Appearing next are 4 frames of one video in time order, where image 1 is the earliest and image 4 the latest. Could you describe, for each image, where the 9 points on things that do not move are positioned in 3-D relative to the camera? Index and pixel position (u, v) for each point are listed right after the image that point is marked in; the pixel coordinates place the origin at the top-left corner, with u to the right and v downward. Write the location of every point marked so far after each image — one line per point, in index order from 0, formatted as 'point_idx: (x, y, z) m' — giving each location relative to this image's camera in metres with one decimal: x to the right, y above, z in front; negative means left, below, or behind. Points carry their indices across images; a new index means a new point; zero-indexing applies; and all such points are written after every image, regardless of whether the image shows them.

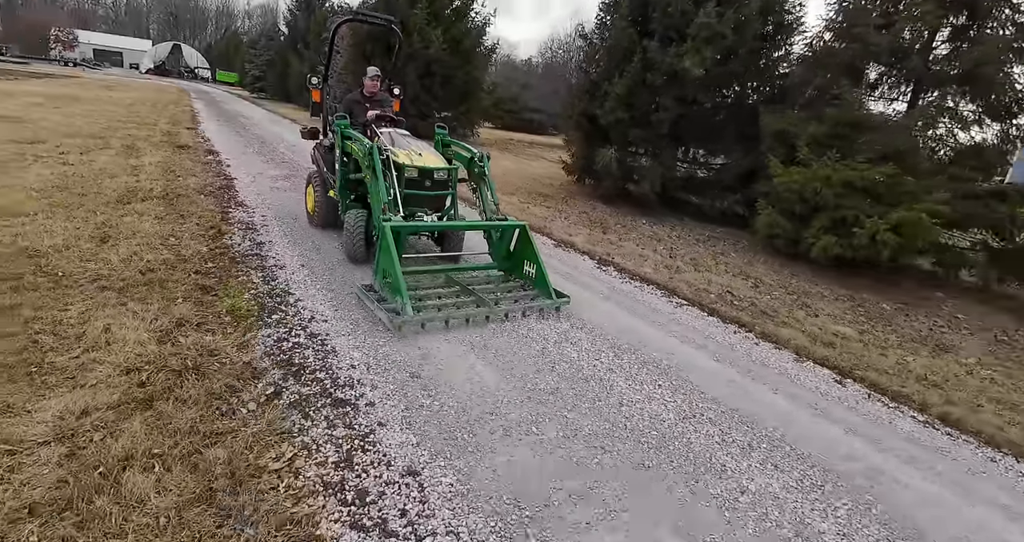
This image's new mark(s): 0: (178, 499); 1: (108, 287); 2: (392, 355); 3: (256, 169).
0: (-1.2, -0.7, +1.8) m
1: (-2.5, -0.1, +3.2) m
2: (-0.7, -0.5, +2.8) m
3: (-3.9, +1.6, +7.8) m
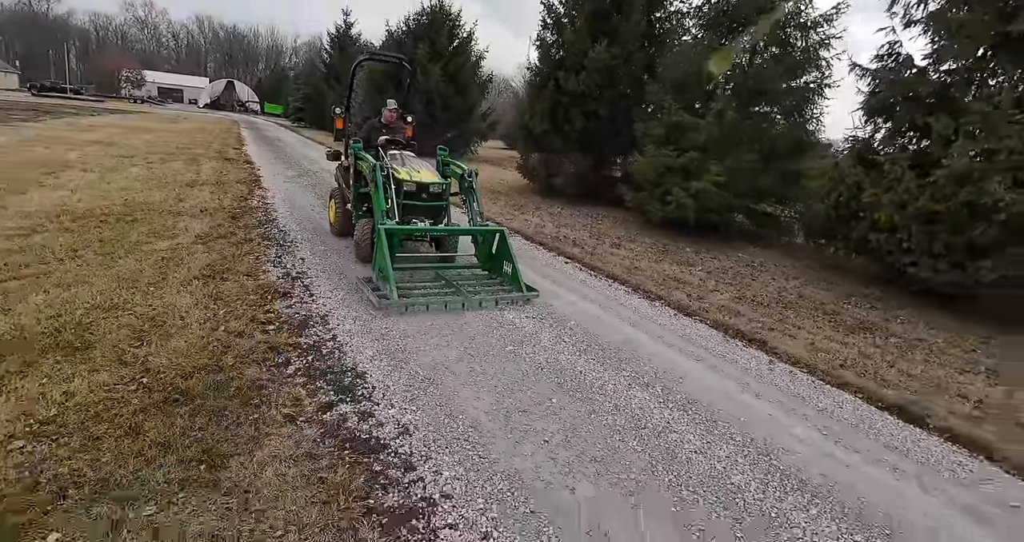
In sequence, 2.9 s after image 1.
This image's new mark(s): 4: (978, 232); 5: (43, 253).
0: (-2.8, +0.1, +4.7) m
1: (-4.1, +0.7, +6.2) m
2: (-2.2, +0.4, +5.7) m
3: (-5.1, +2.2, +11.0) m
4: (+5.0, +0.4, +5.5) m
5: (-4.3, +0.2, +4.6) m
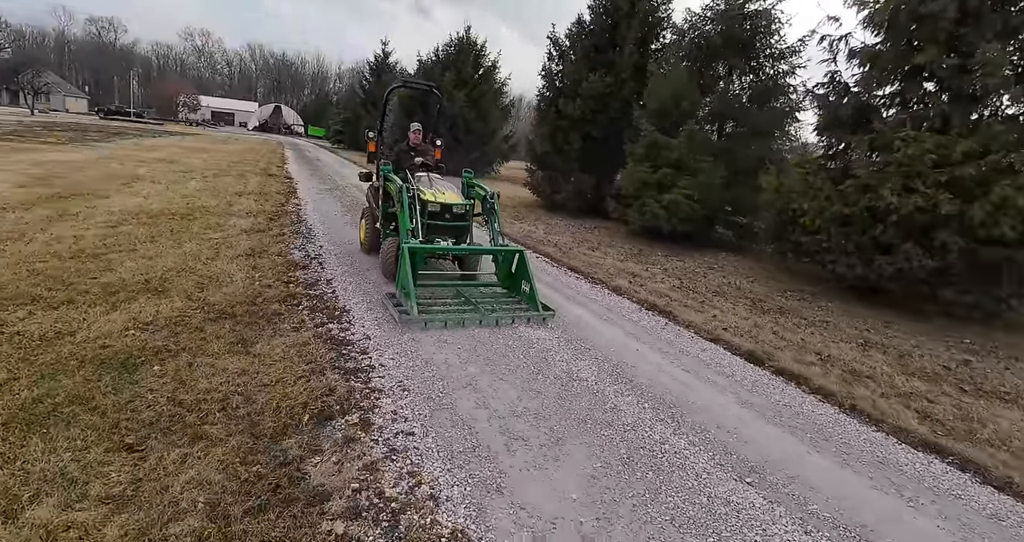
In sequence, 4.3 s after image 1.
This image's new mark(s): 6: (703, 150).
0: (-3.2, +0.3, +6.1) m
1: (-4.3, +0.9, +7.8) m
2: (-2.6, +0.5, +7.1) m
3: (-5.0, +2.2, +12.7) m
4: (+4.7, +0.5, +6.4) m
5: (-4.7, +0.4, +6.2) m
6: (+3.7, +2.3, +9.7) m
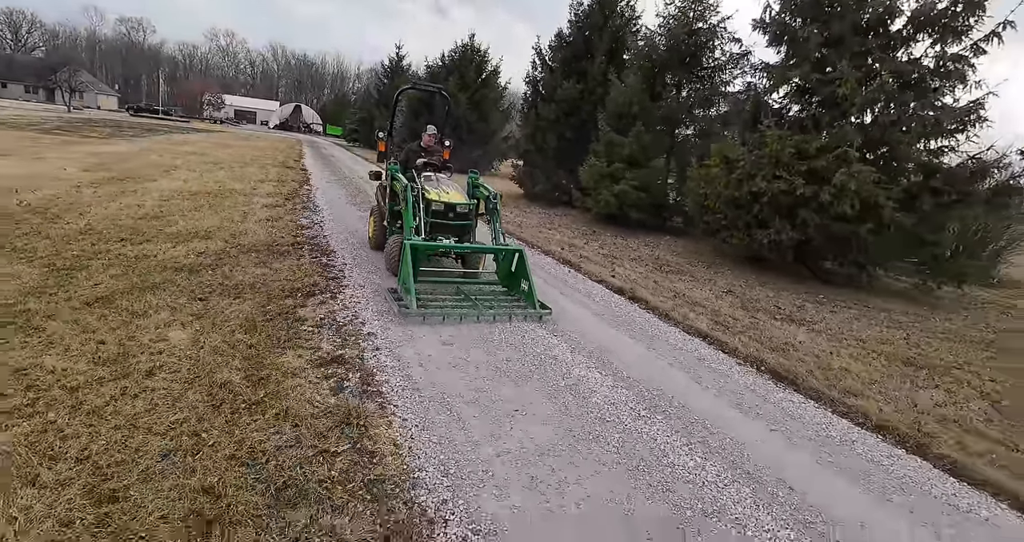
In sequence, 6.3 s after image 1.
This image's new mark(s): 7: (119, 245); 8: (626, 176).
0: (-3.9, +1.0, +8.0) m
1: (-5.0, +1.5, +9.7) m
2: (-3.2, +1.1, +9.0) m
3: (-5.5, +2.8, +14.6) m
4: (+4.0, +1.0, +8.1) m
5: (-5.4, +1.0, +8.2) m
6: (+3.1, +2.8, +11.4) m
7: (-4.5, +0.3, +5.8) m
8: (+2.7, +2.2, +11.6) m
